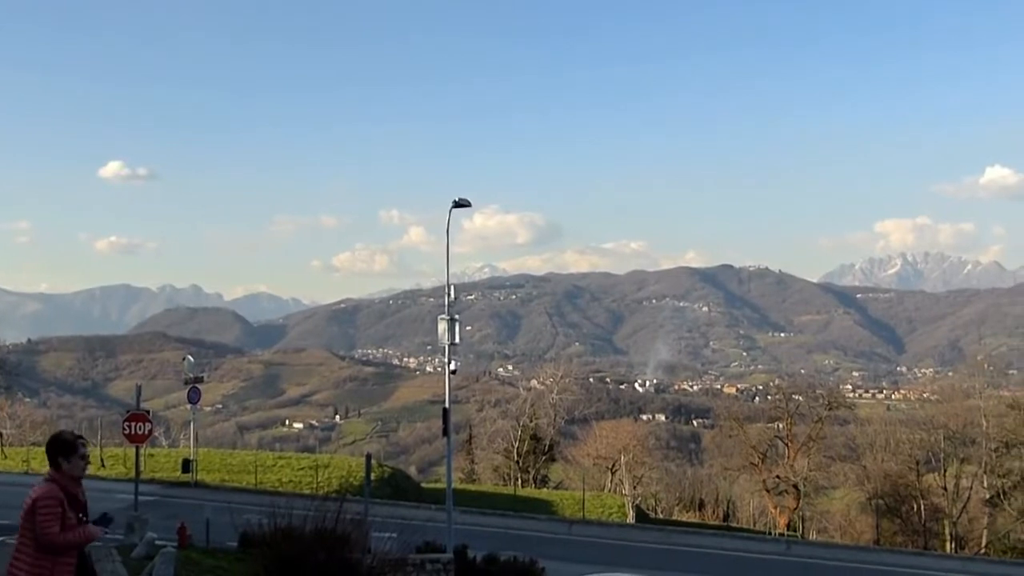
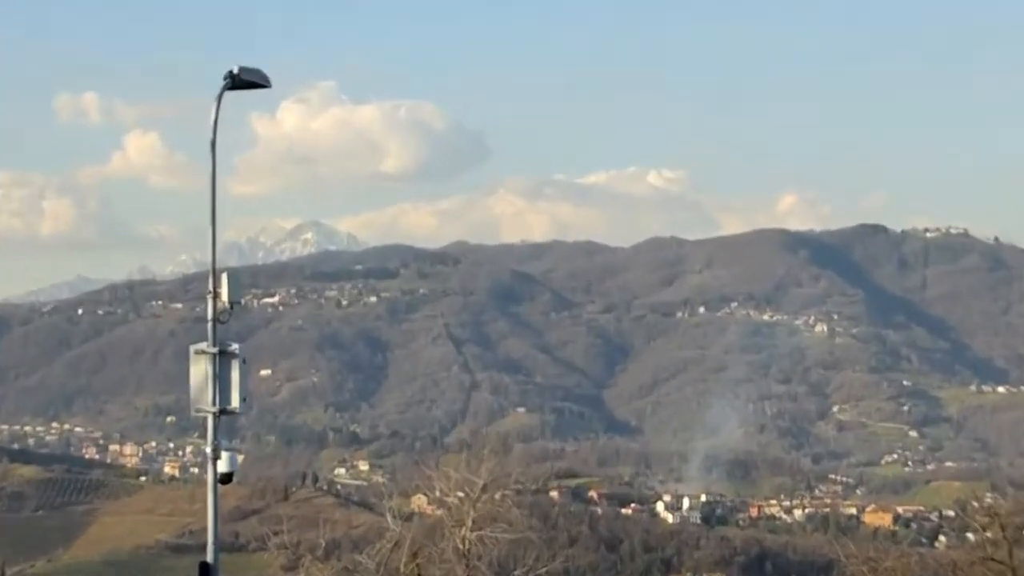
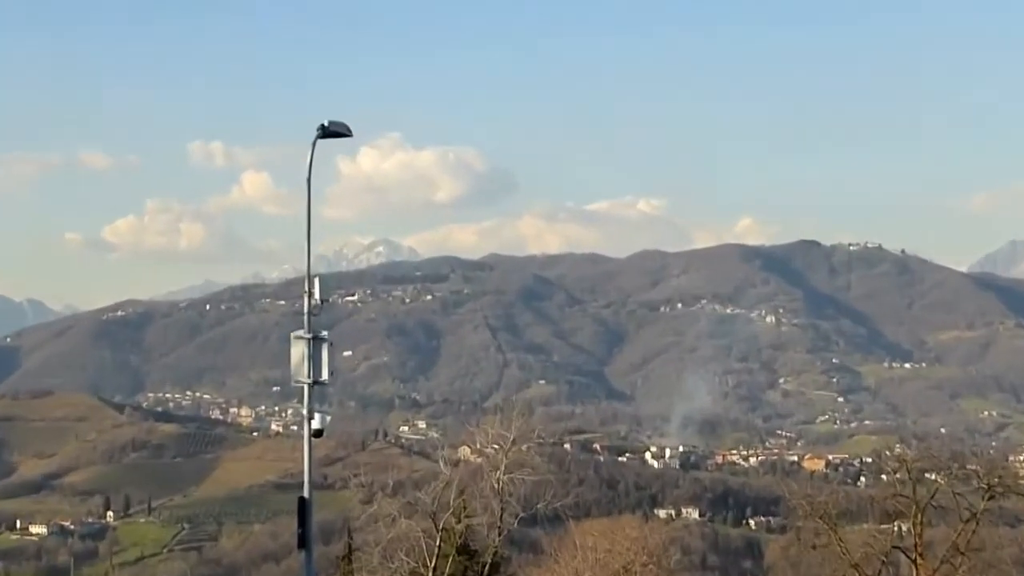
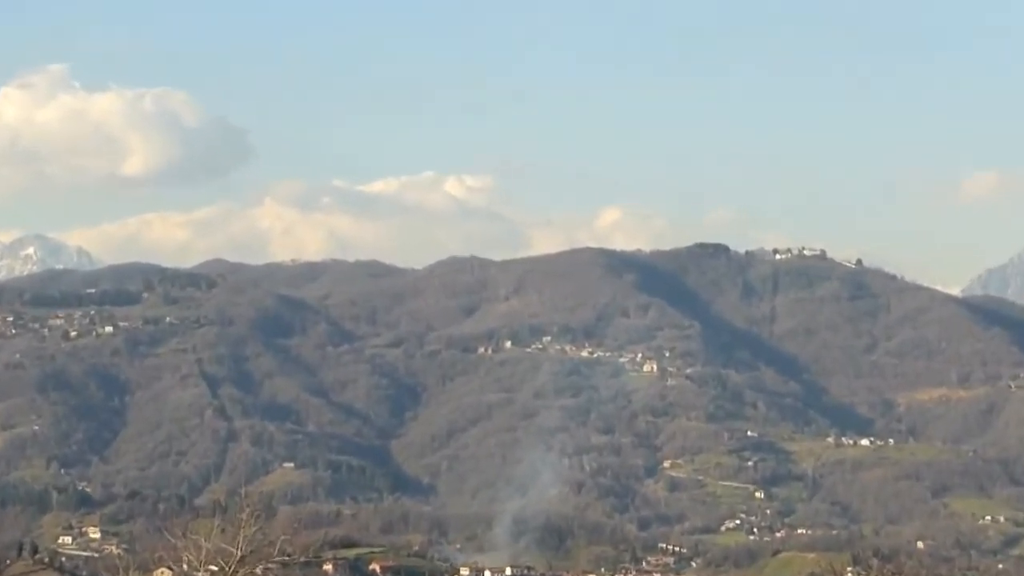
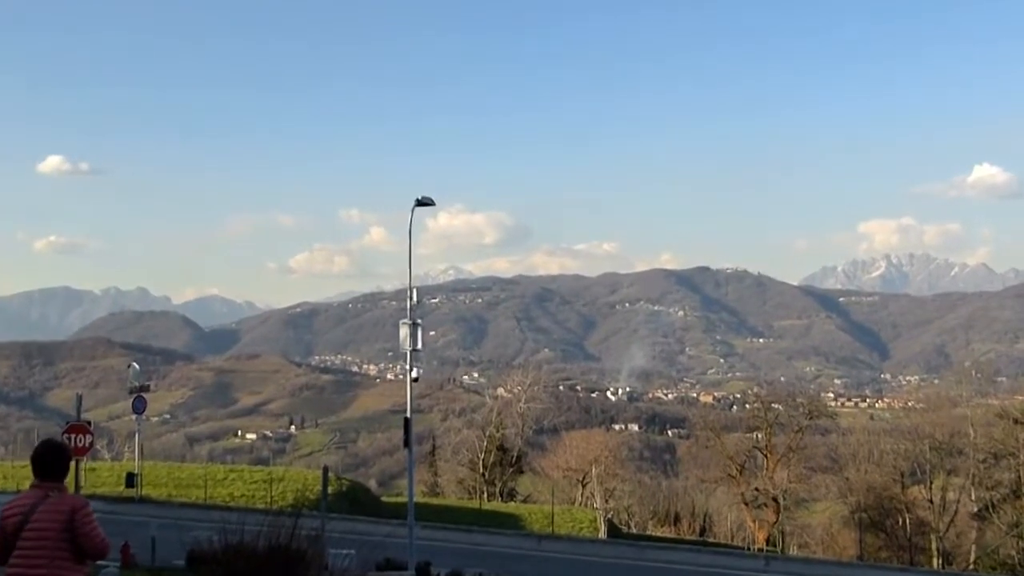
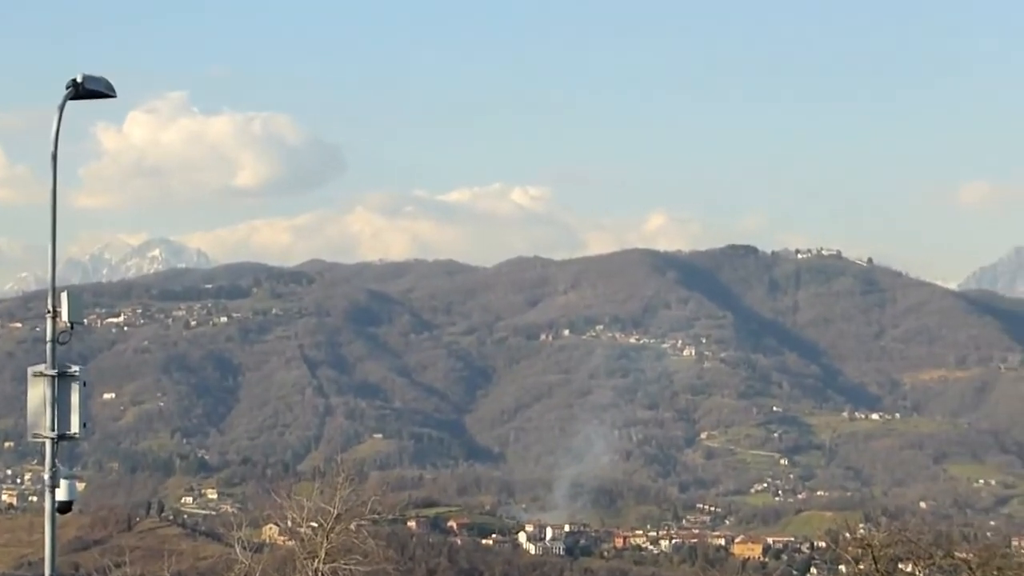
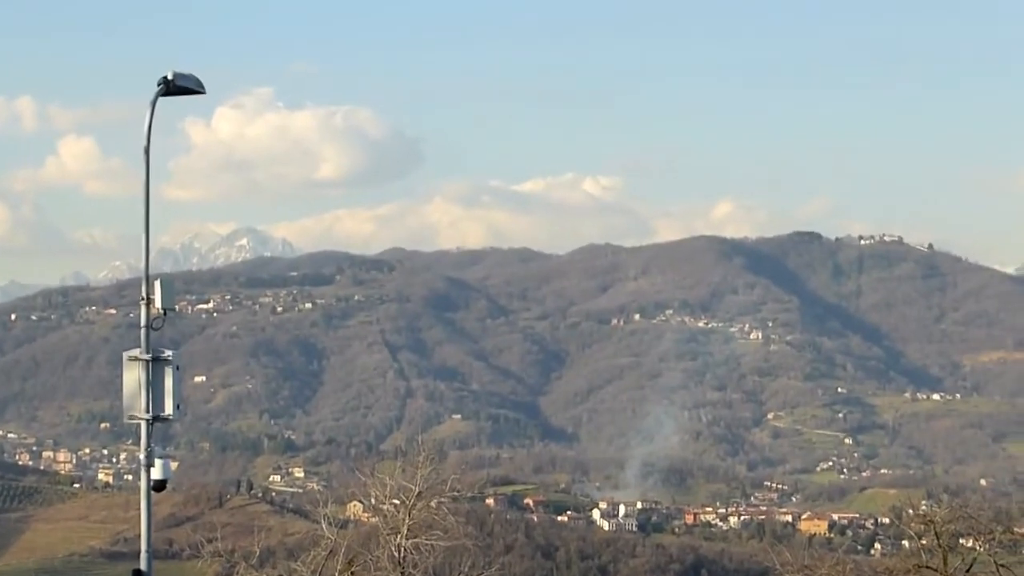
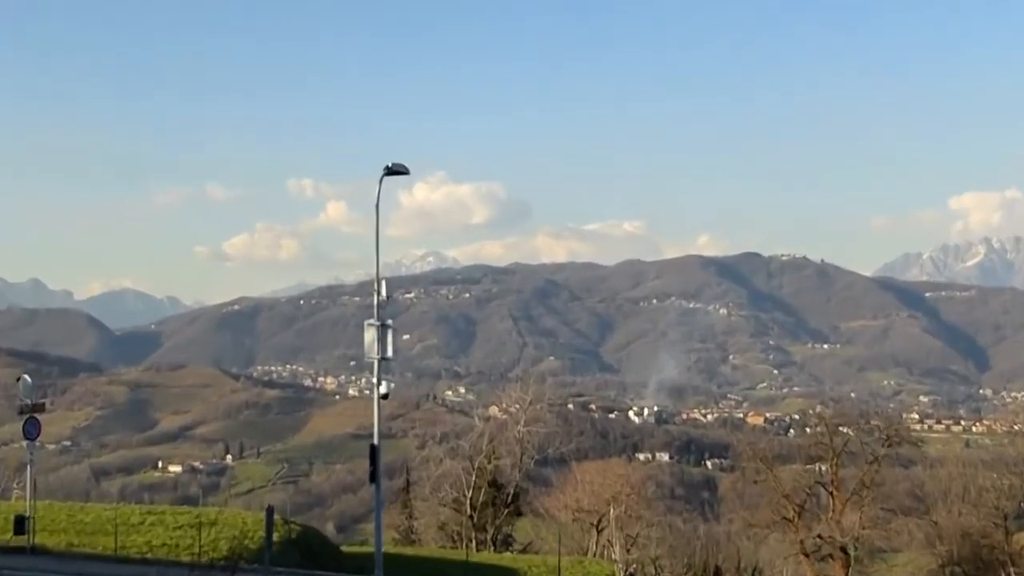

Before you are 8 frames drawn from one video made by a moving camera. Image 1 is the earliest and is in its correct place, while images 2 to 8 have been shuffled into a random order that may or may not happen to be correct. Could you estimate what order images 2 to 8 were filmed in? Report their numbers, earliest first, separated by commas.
5, 8, 3, 2, 7, 6, 4
